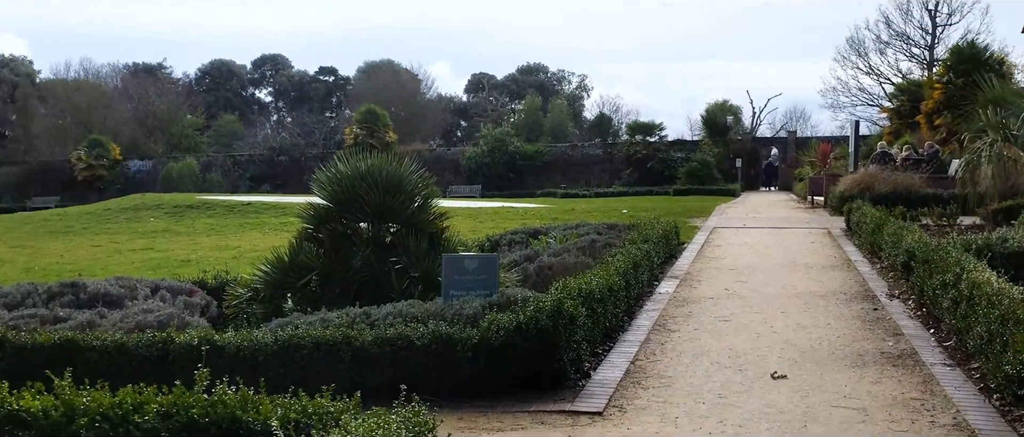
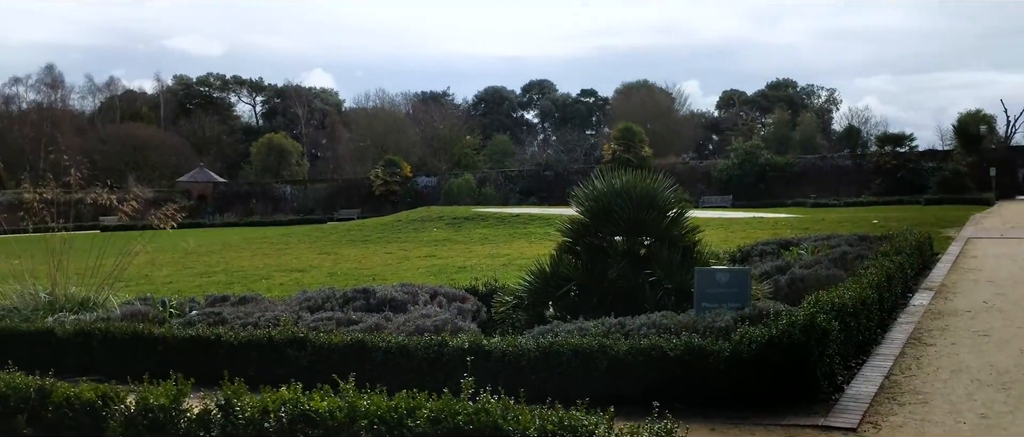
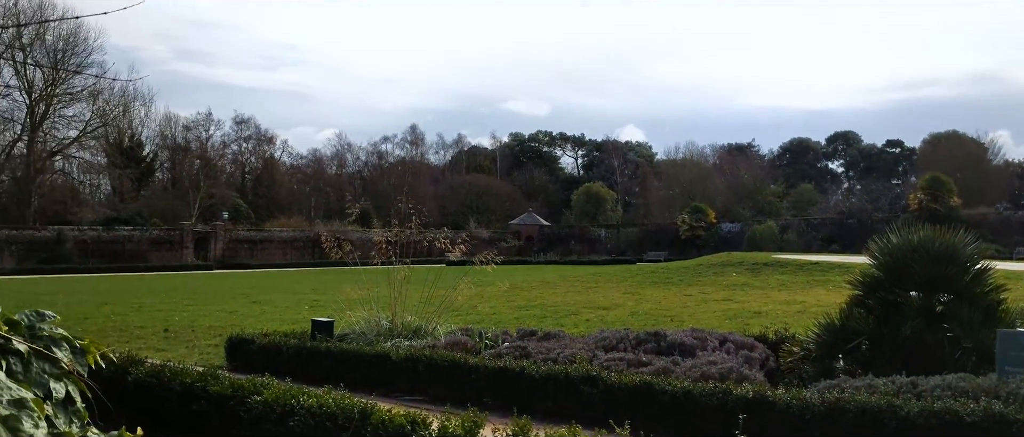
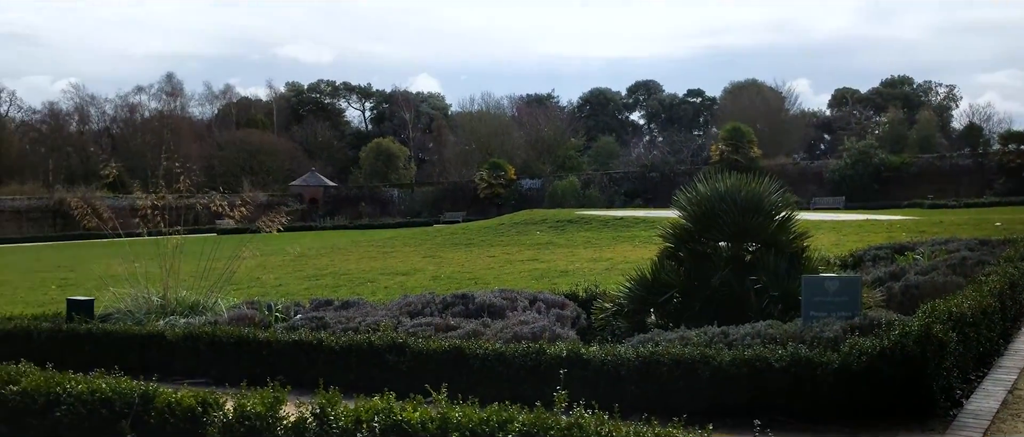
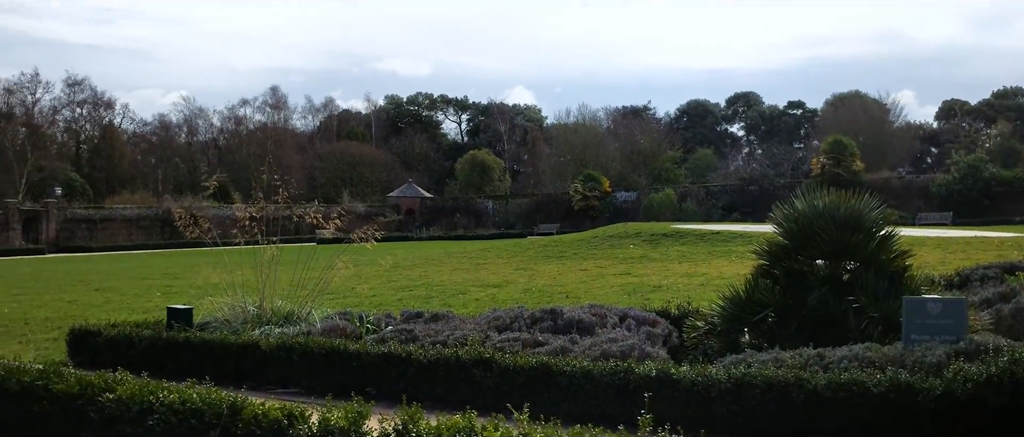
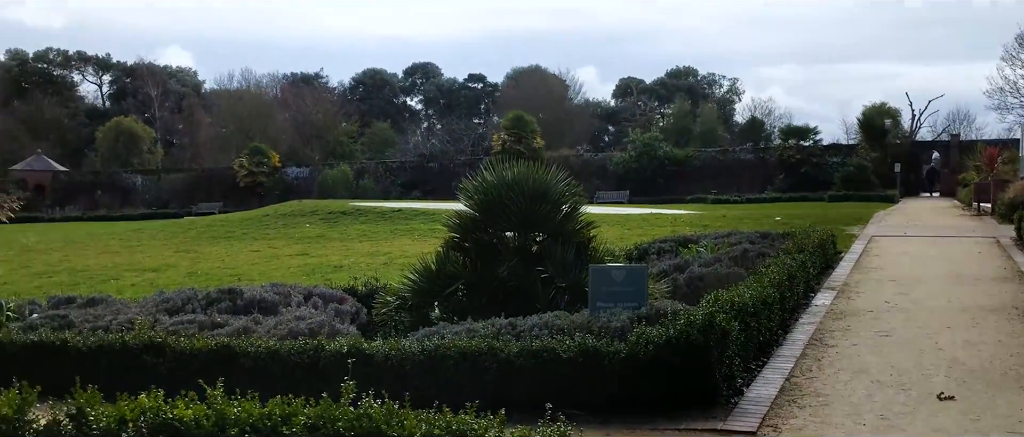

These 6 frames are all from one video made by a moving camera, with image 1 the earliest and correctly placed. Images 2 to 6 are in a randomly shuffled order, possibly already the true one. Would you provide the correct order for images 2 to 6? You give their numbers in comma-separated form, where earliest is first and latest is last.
6, 2, 4, 5, 3
